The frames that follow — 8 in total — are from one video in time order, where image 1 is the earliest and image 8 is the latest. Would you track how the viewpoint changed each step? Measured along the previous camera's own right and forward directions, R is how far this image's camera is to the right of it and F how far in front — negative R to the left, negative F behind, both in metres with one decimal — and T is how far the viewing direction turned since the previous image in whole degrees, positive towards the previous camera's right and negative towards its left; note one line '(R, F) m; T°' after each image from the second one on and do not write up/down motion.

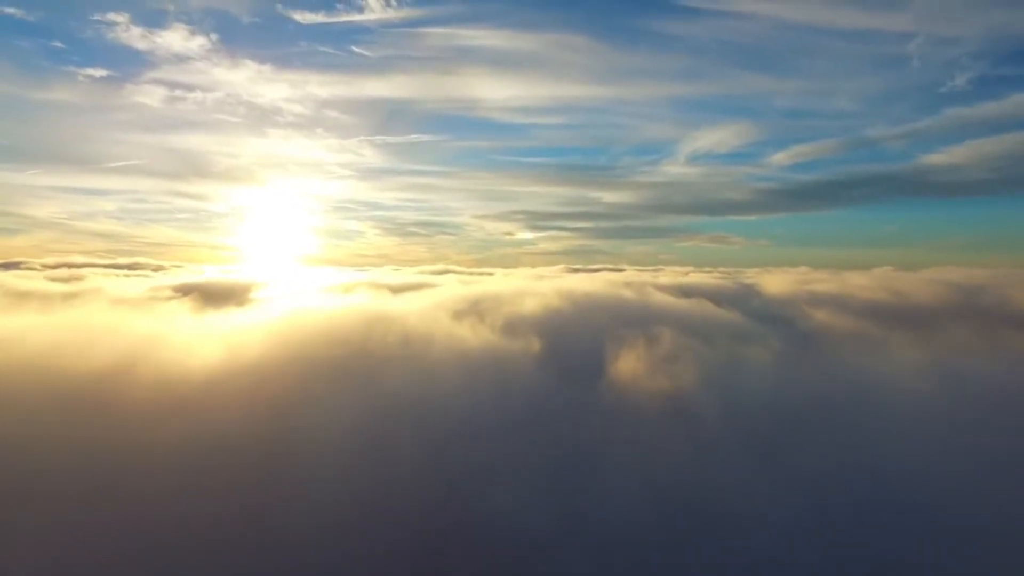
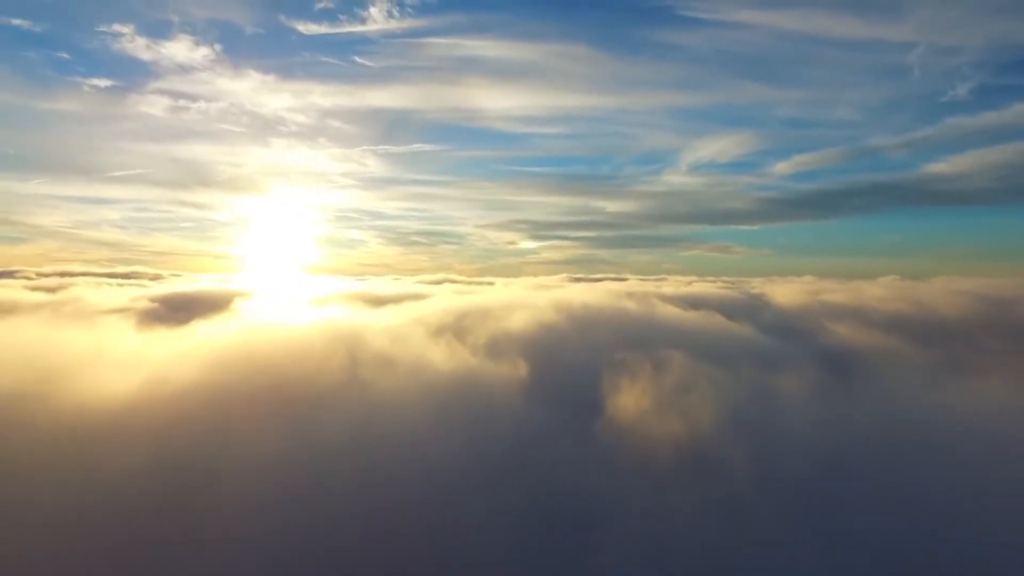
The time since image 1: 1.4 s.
(+0.6, +3.9) m; 0°
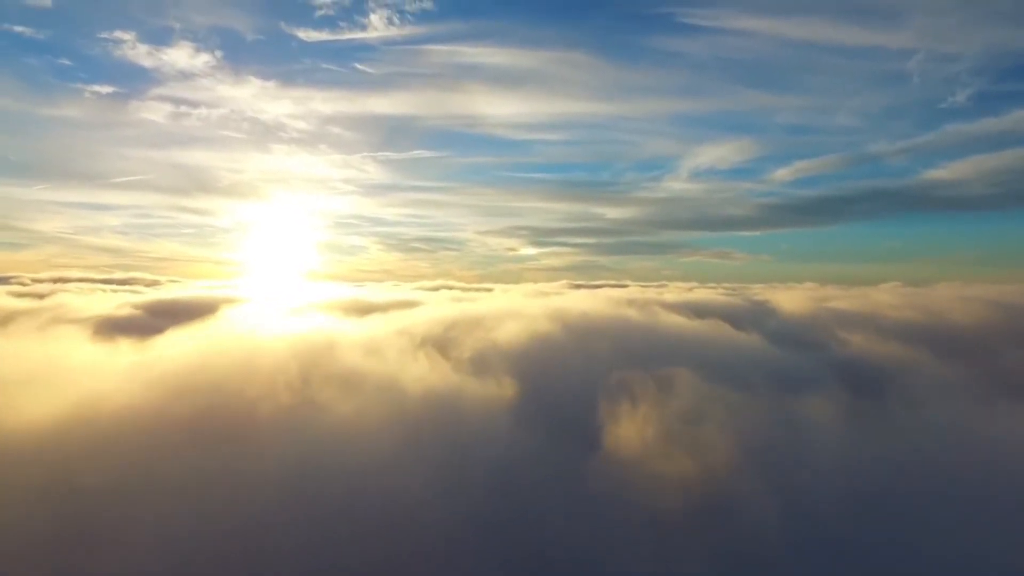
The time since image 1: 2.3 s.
(+0.3, +2.6) m; 0°
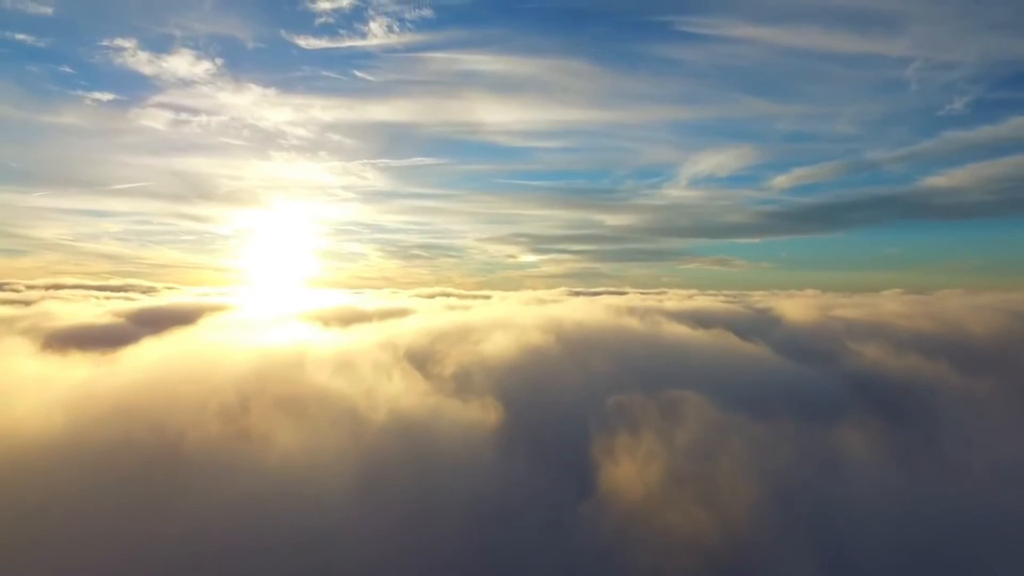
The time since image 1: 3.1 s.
(+0.3, +2.5) m; 0°
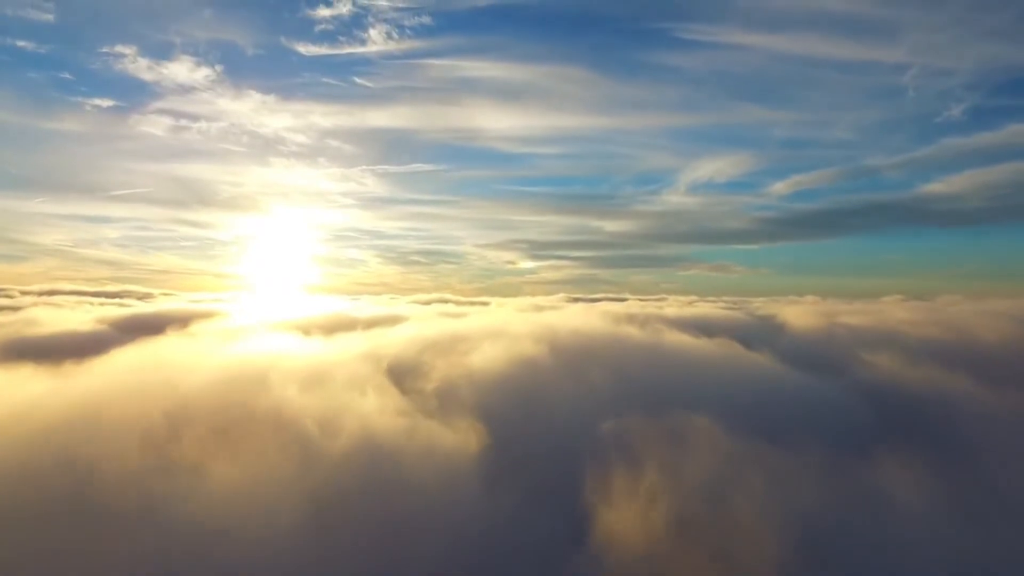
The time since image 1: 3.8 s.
(+0.2, +2.0) m; 0°
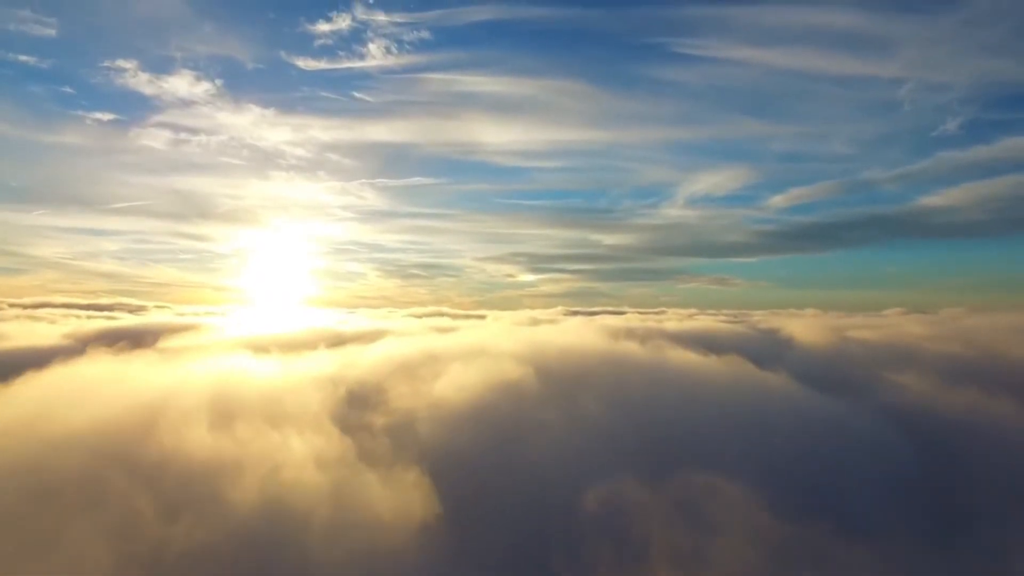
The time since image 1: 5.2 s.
(+0.6, +4.0) m; 0°
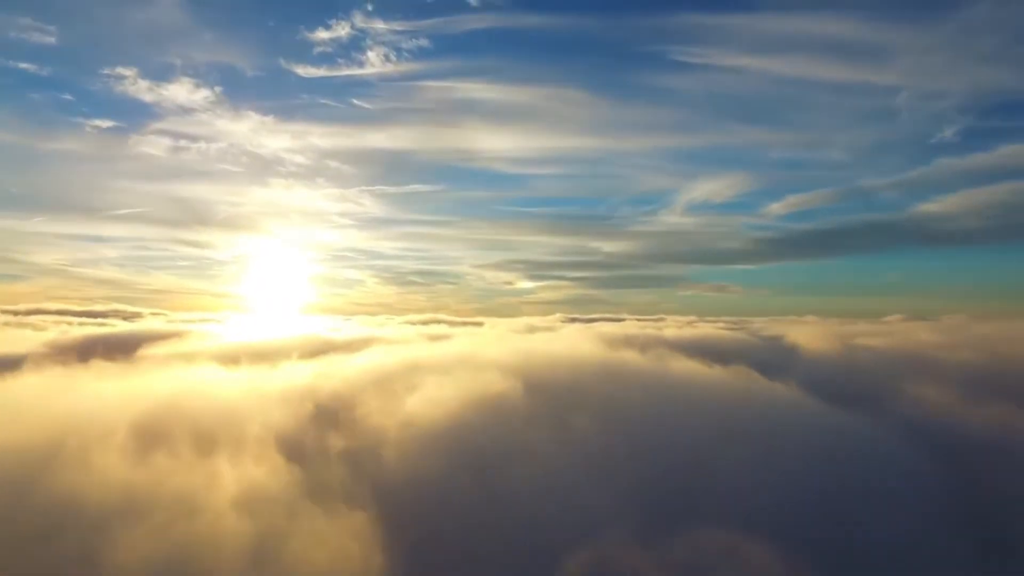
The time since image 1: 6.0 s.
(+0.3, +2.3) m; 0°
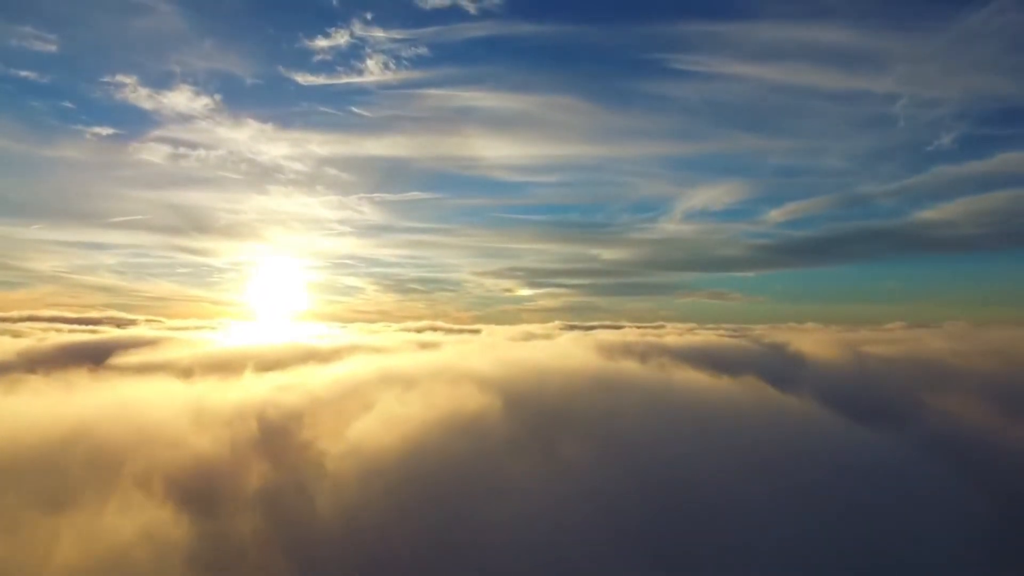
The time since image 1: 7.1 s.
(+0.4, +3.0) m; 0°
